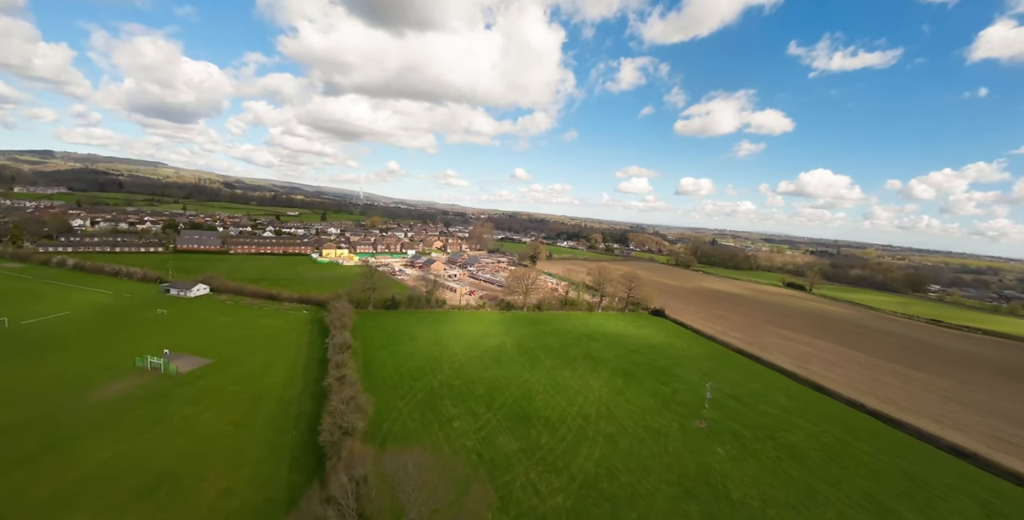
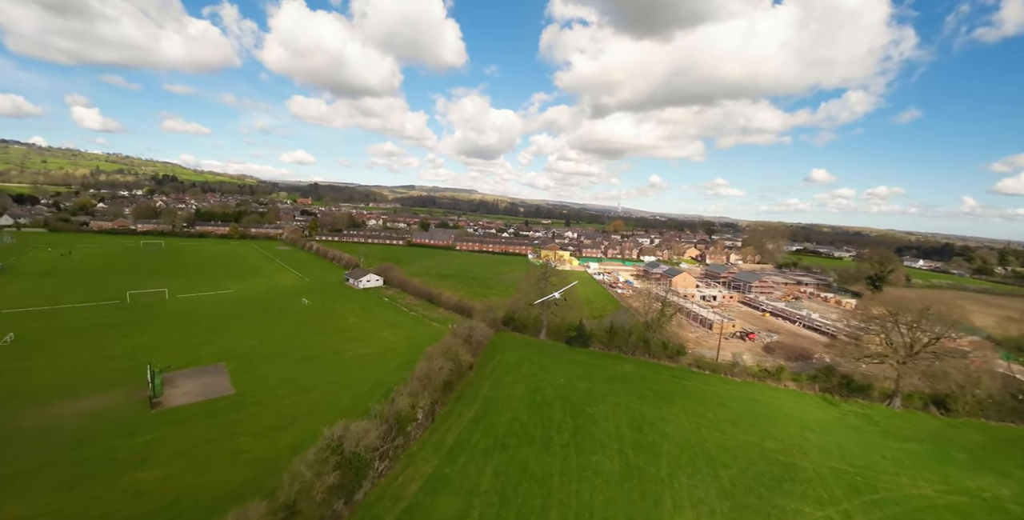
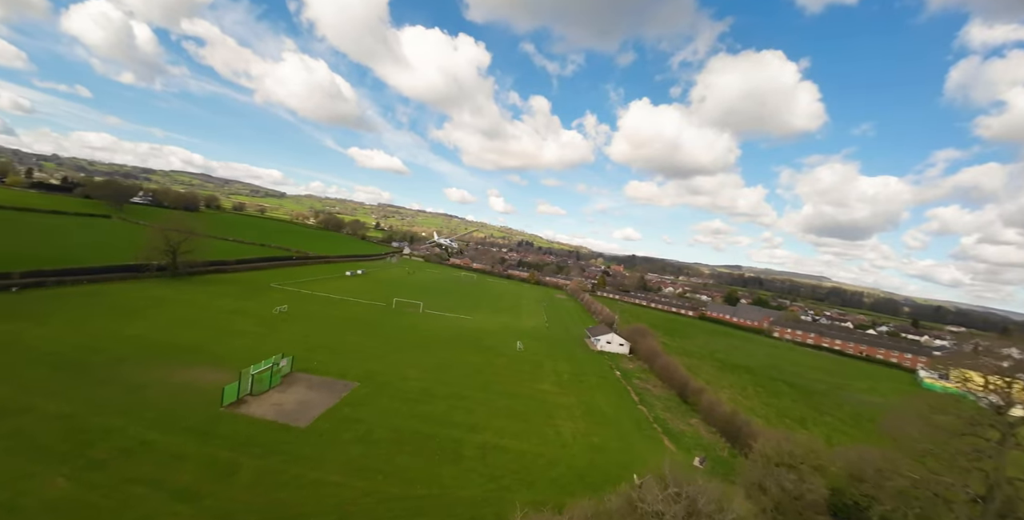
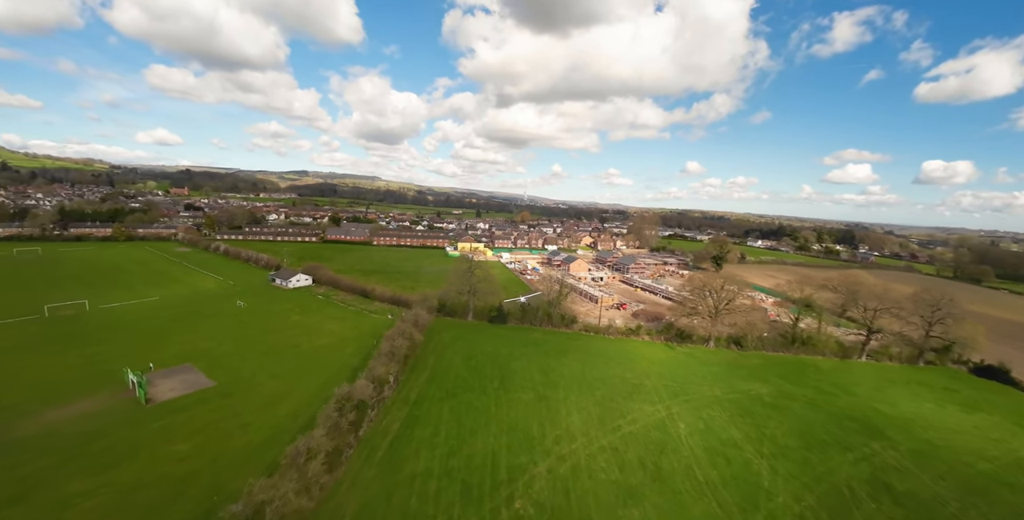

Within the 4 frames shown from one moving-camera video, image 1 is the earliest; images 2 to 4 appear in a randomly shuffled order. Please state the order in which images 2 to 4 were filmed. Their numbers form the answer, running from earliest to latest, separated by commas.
4, 2, 3
